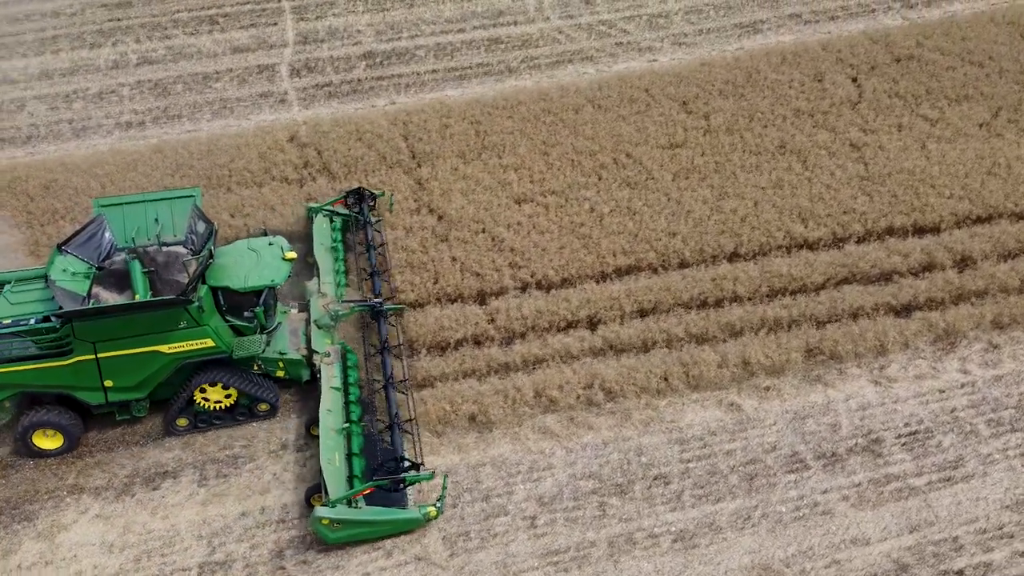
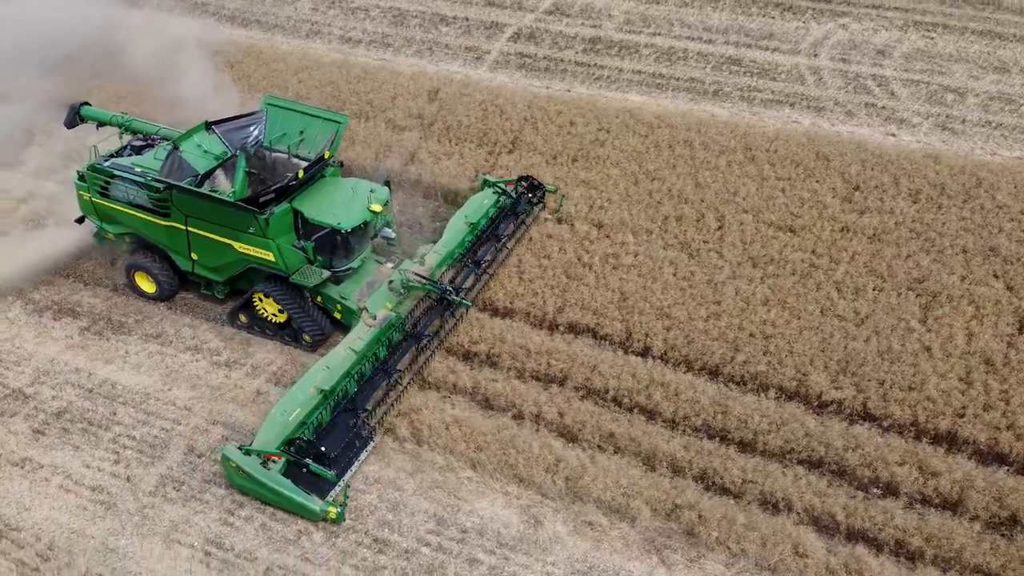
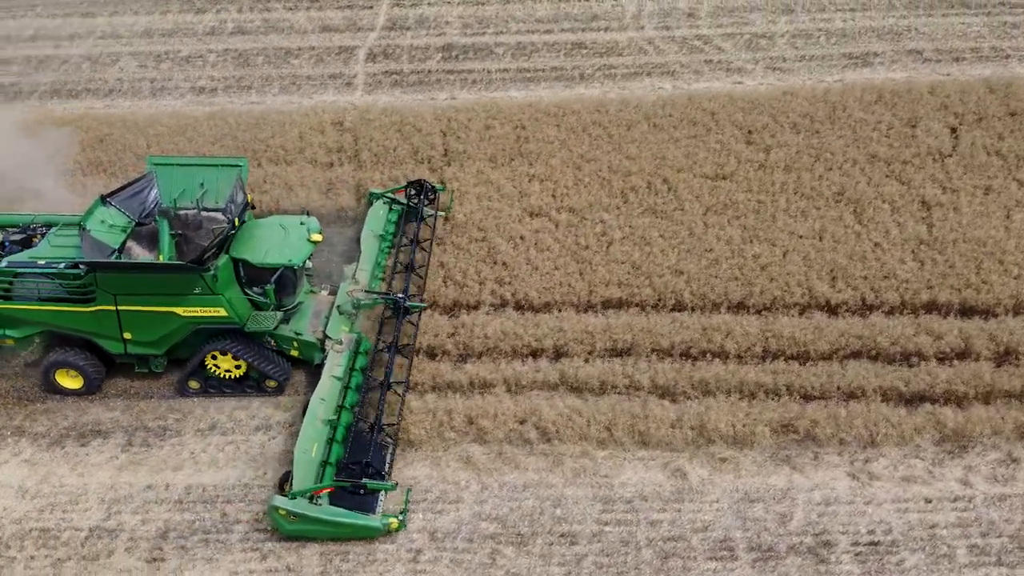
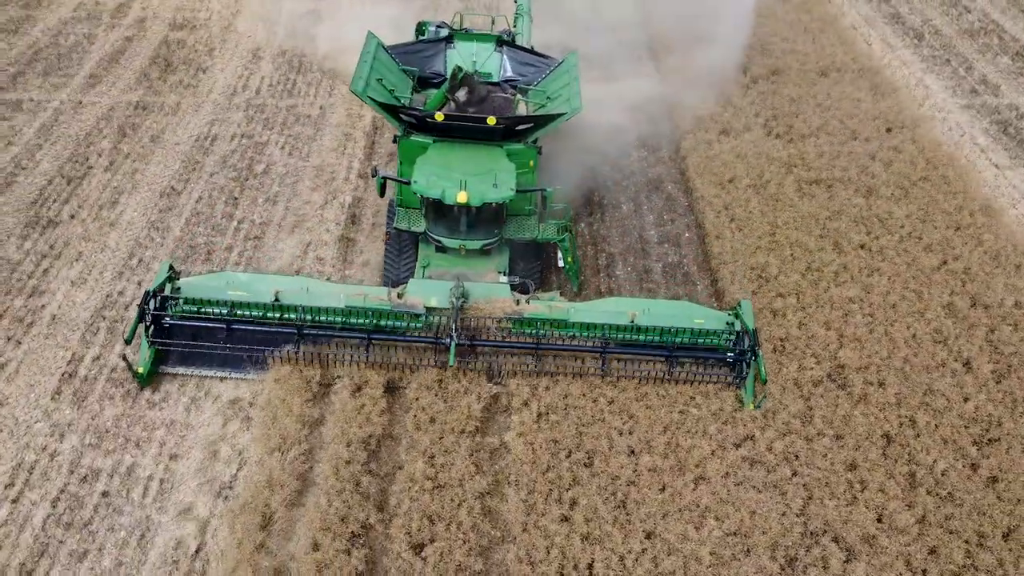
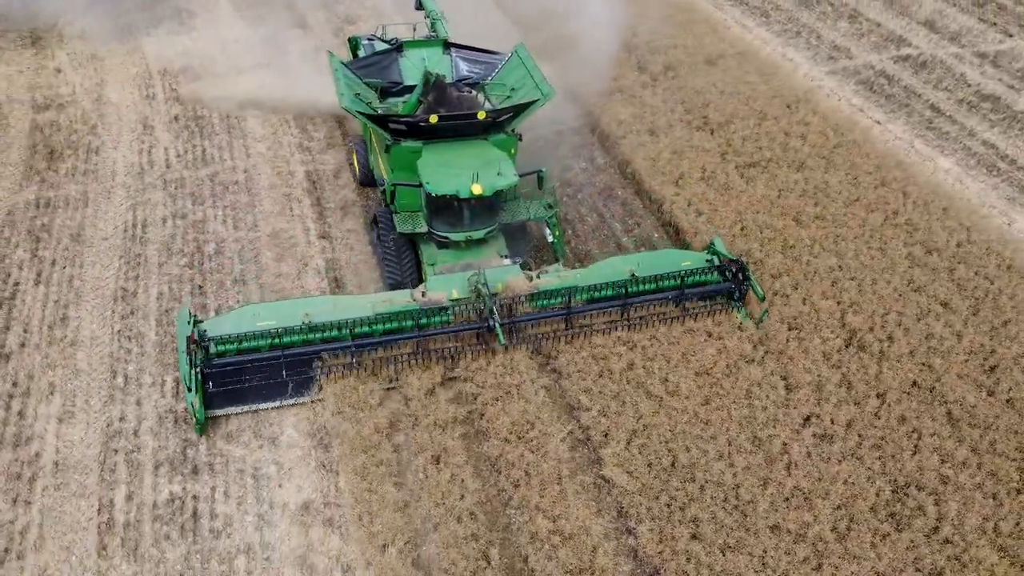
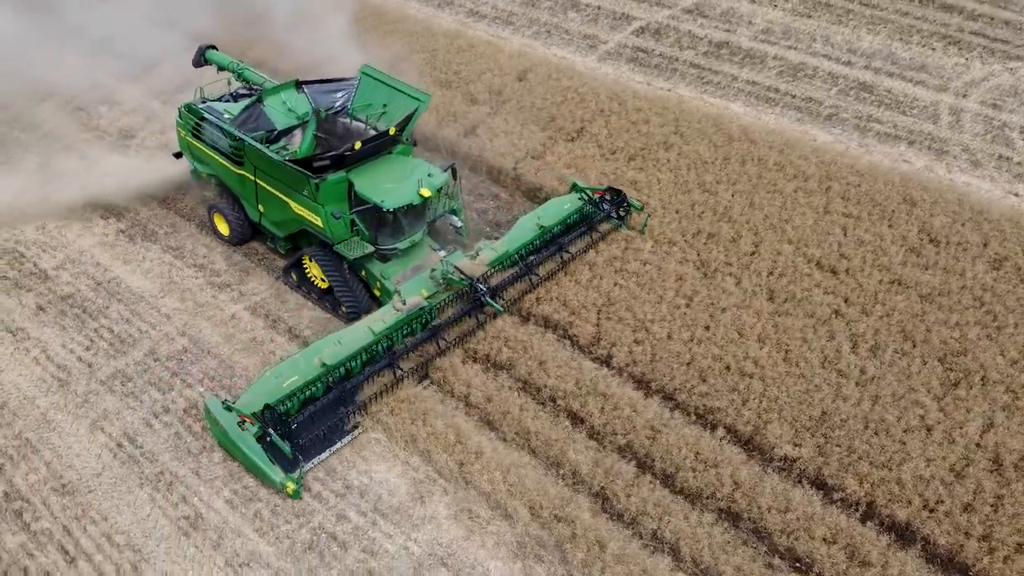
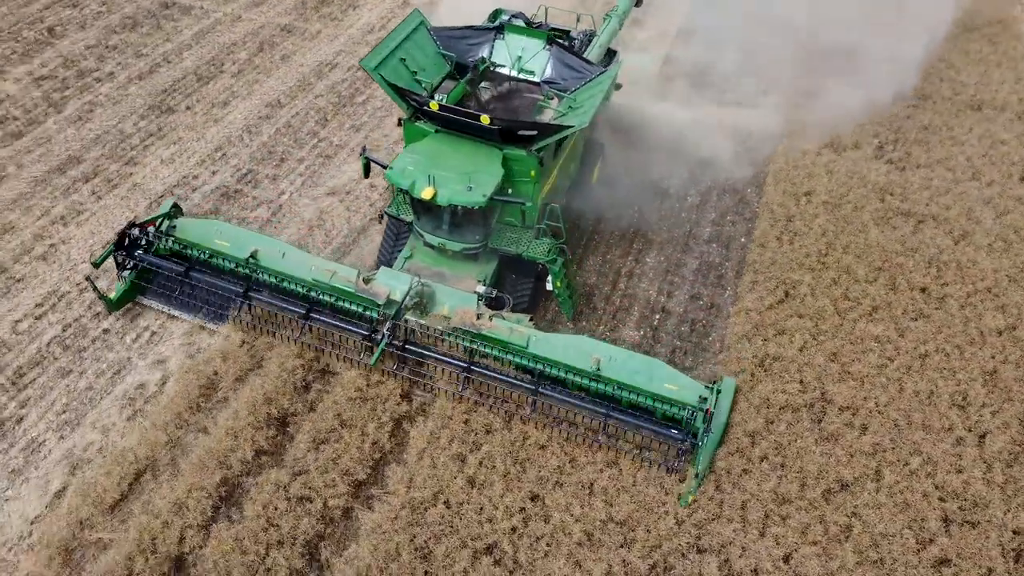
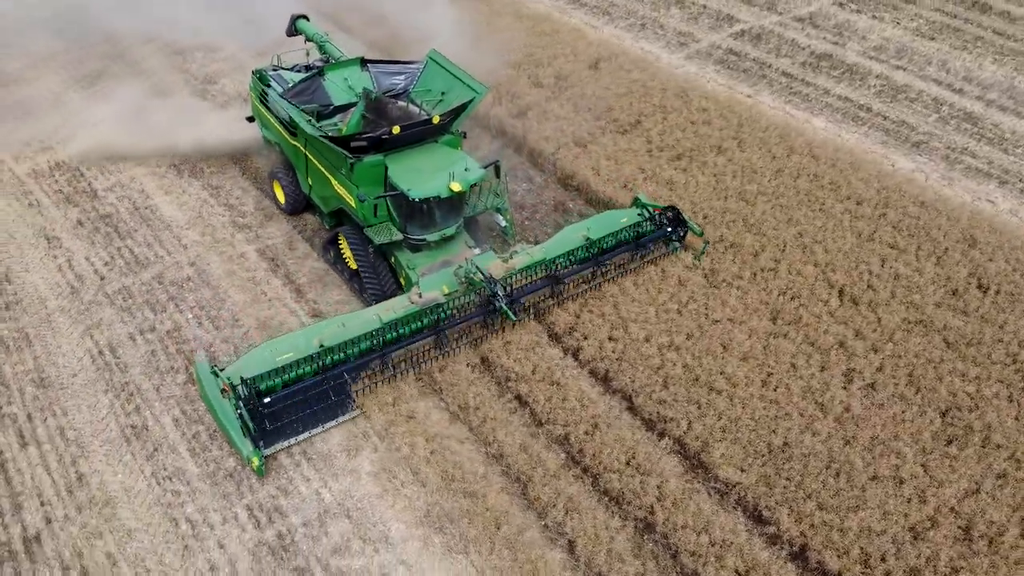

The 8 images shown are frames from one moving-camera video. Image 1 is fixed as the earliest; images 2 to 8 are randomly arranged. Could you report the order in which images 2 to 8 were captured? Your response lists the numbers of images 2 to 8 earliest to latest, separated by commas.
3, 2, 6, 8, 5, 4, 7
